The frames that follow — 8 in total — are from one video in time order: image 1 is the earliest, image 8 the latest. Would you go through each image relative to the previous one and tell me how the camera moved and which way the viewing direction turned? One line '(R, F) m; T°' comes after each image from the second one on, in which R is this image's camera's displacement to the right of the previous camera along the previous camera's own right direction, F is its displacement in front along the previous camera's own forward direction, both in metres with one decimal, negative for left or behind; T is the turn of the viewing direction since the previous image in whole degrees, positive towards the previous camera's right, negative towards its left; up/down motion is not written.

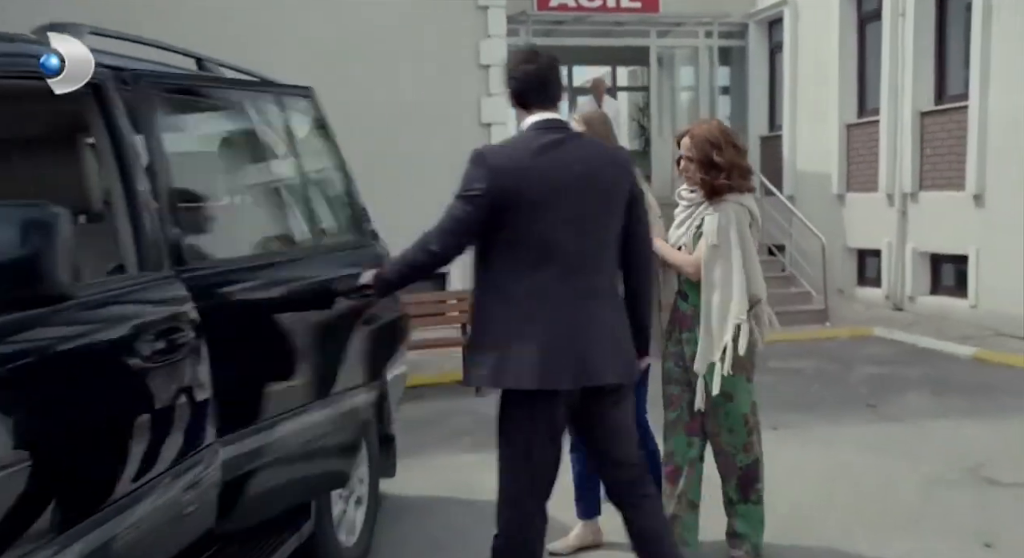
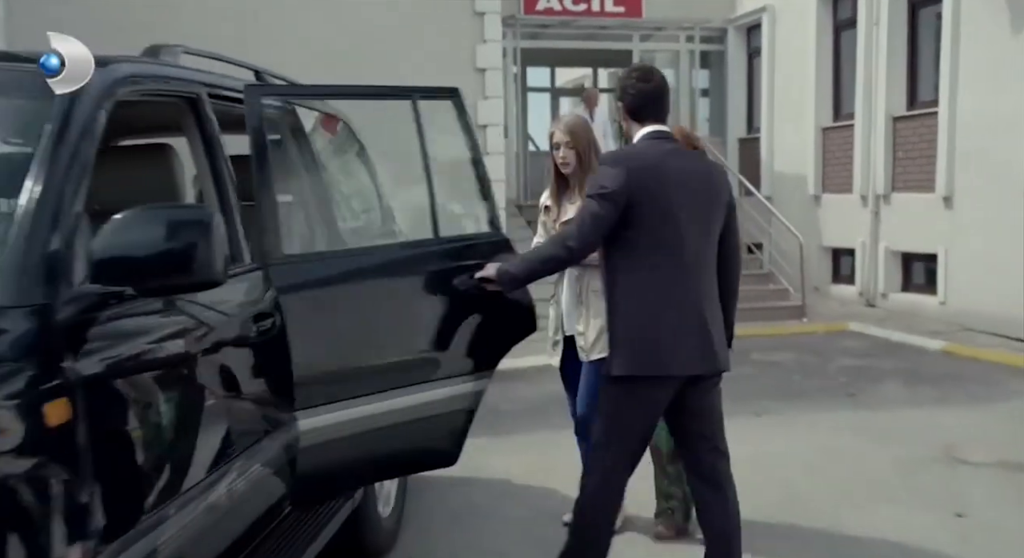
(-0.2, -0.4) m; +2°
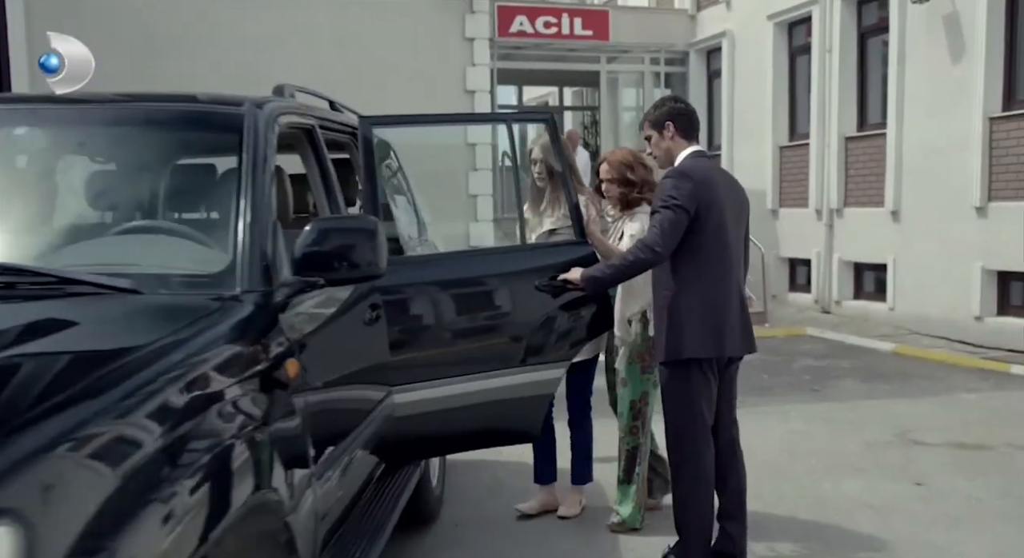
(-0.4, -0.7) m; +3°
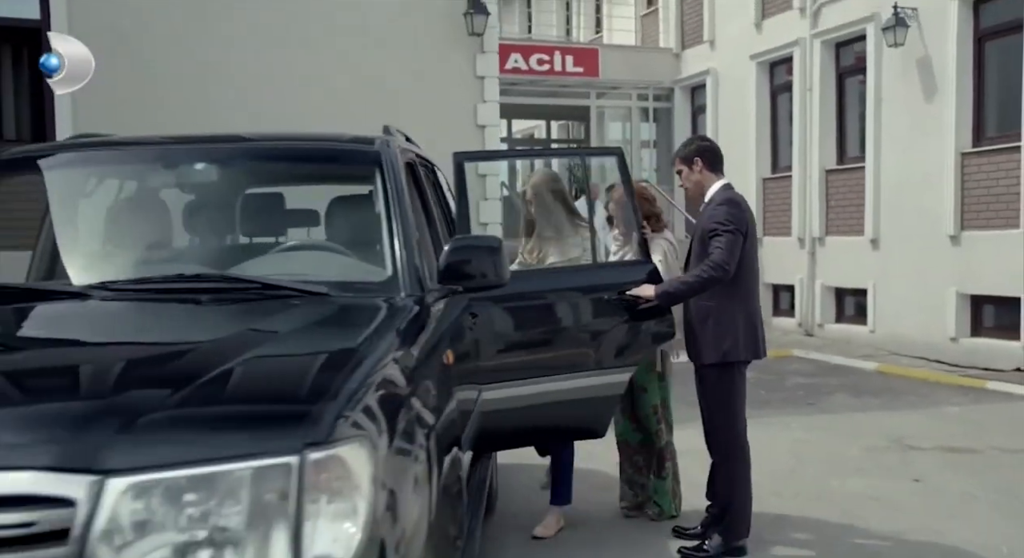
(-0.4, -0.6) m; +2°
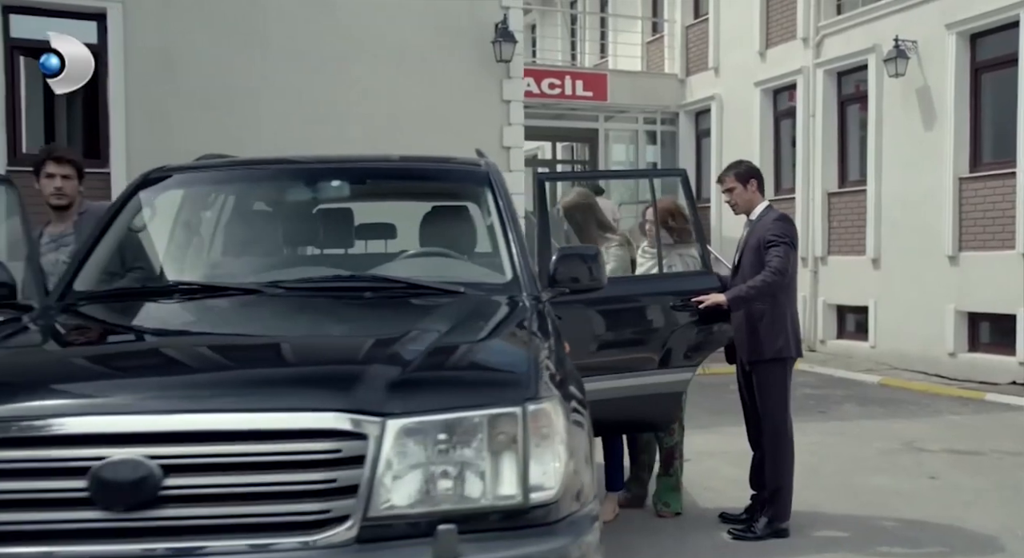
(-0.4, -0.5) m; +1°
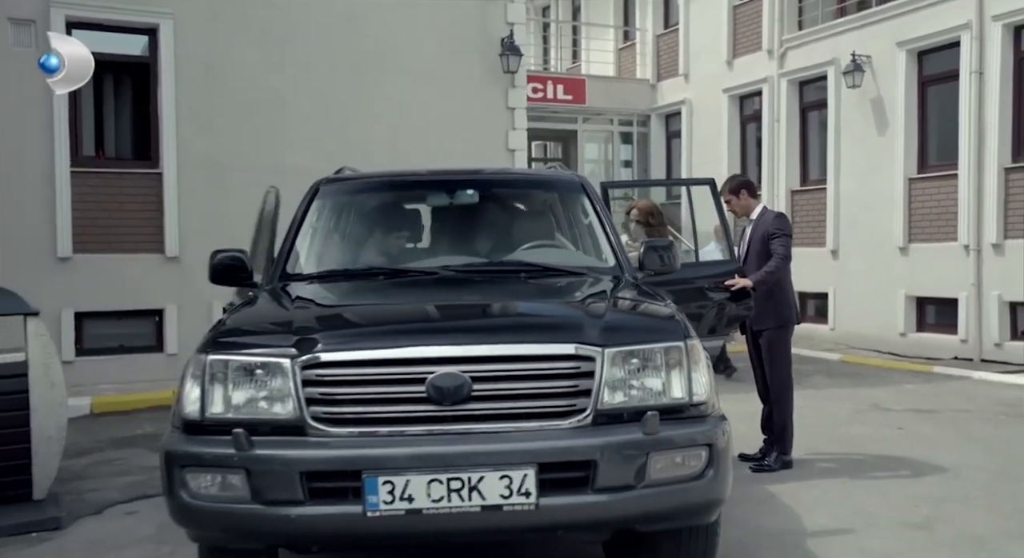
(-0.8, -1.2) m; +3°
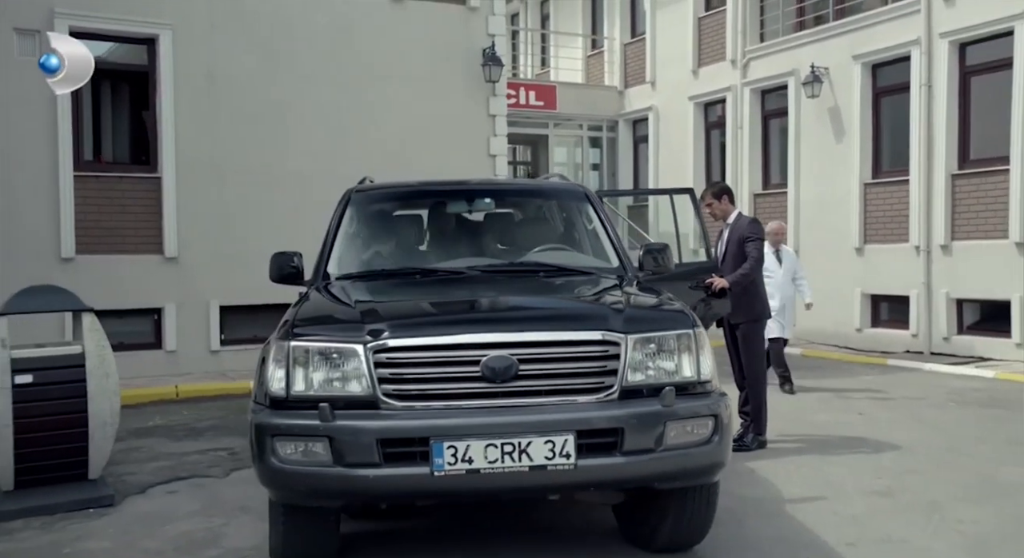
(-0.3, -0.6) m; +3°
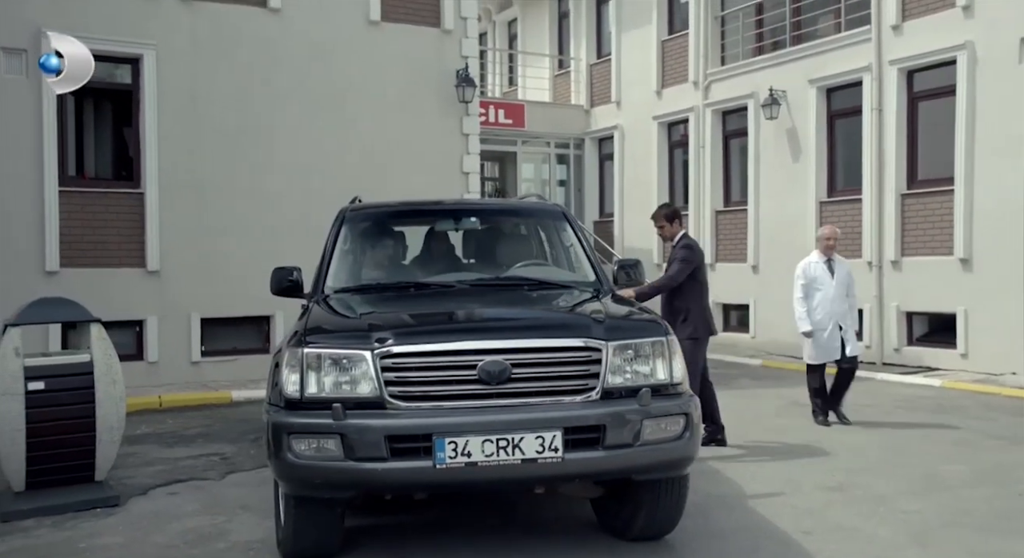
(-0.1, -0.4) m; +2°
